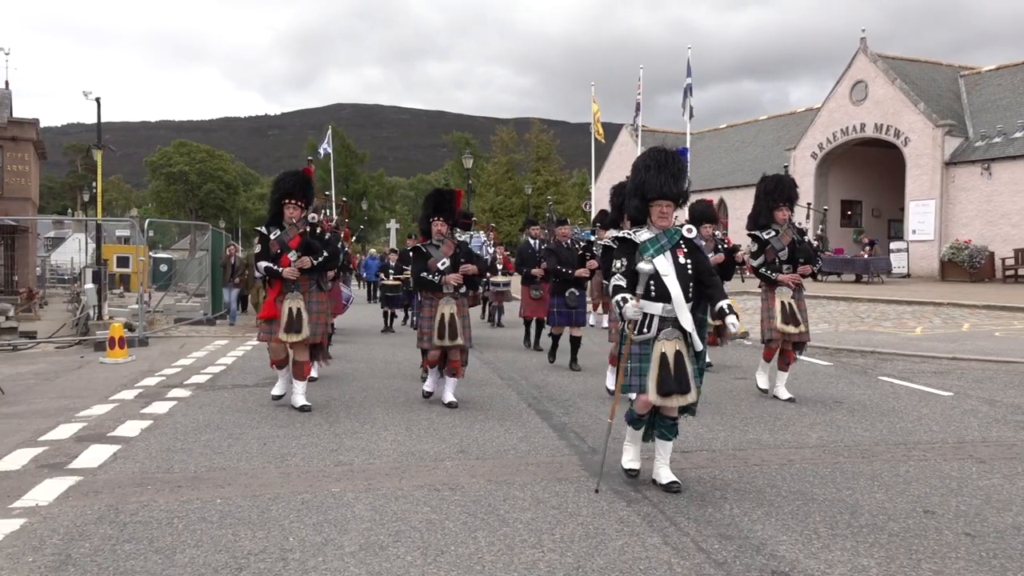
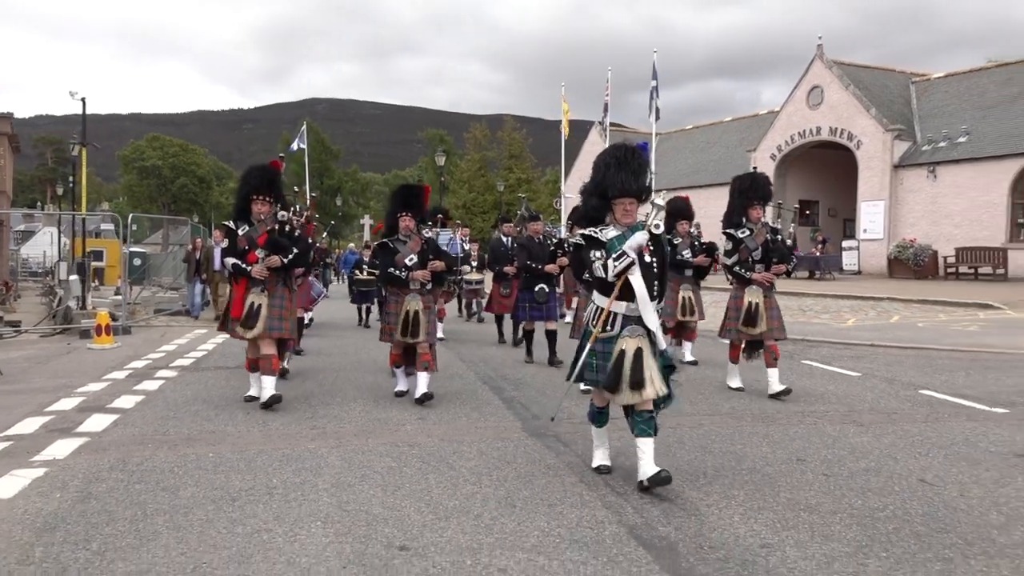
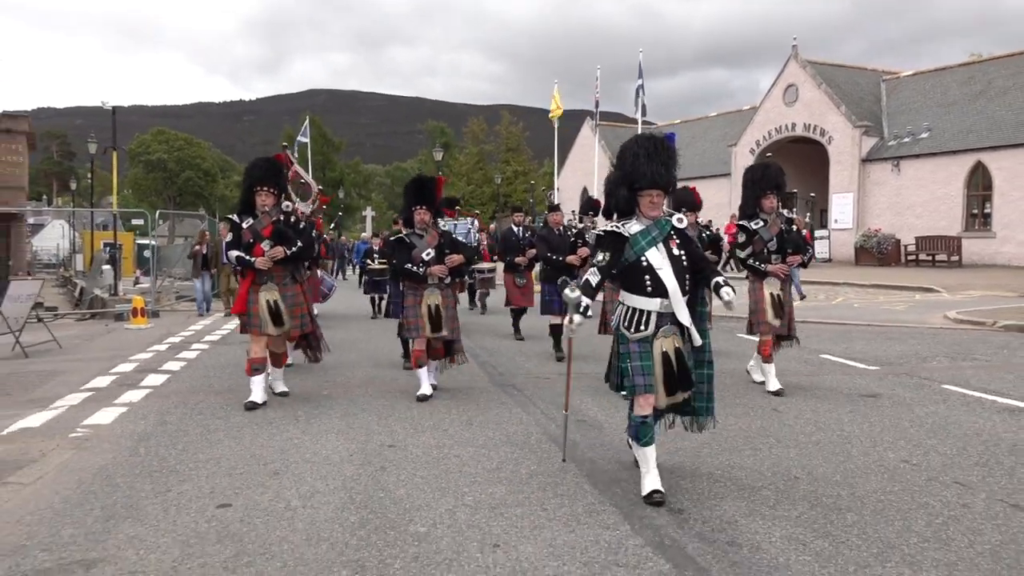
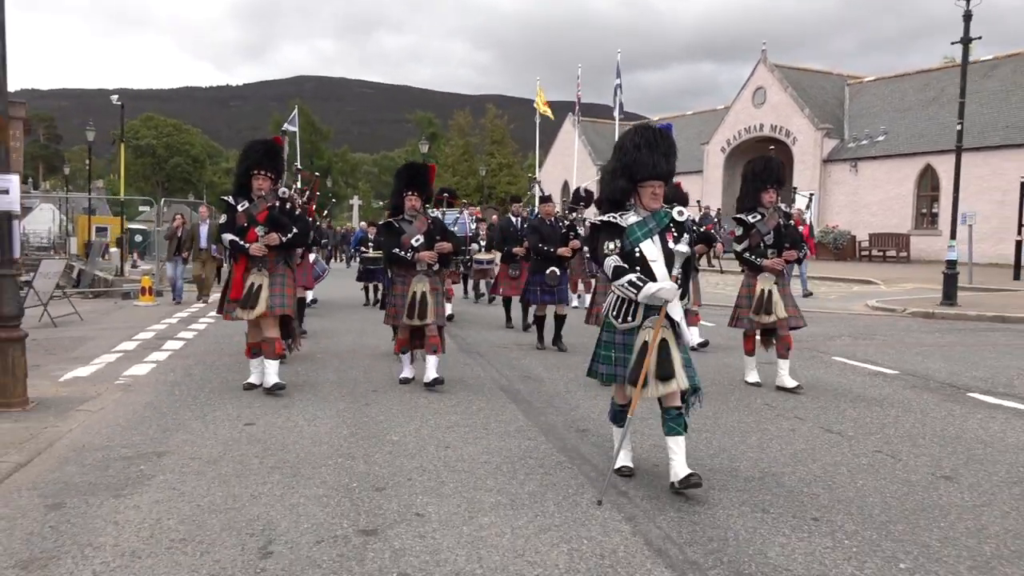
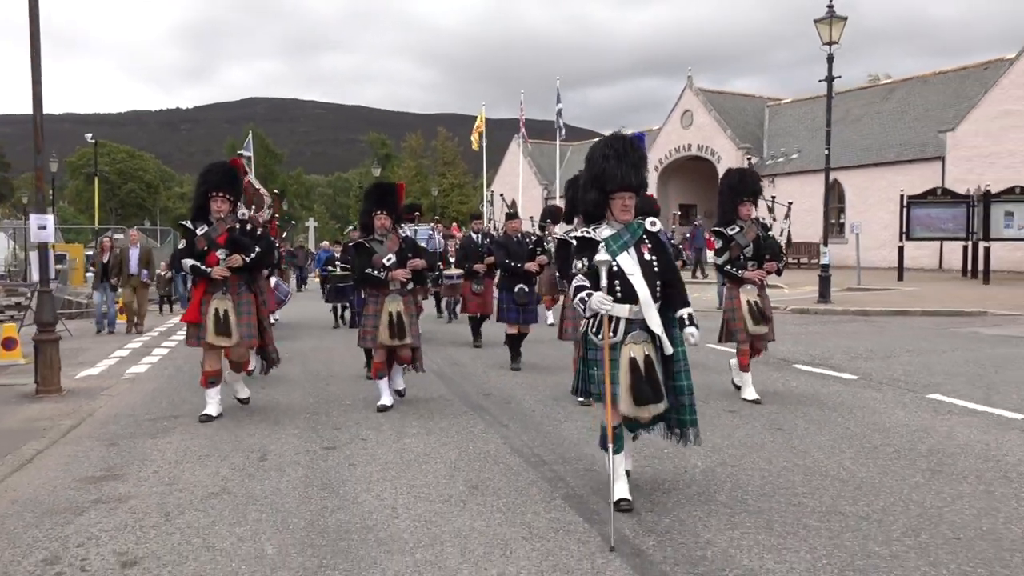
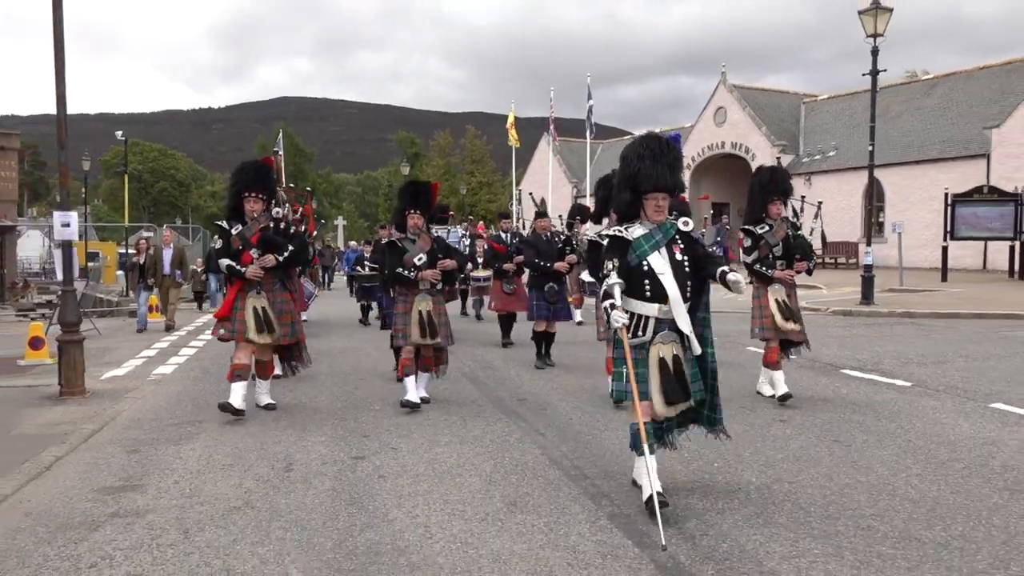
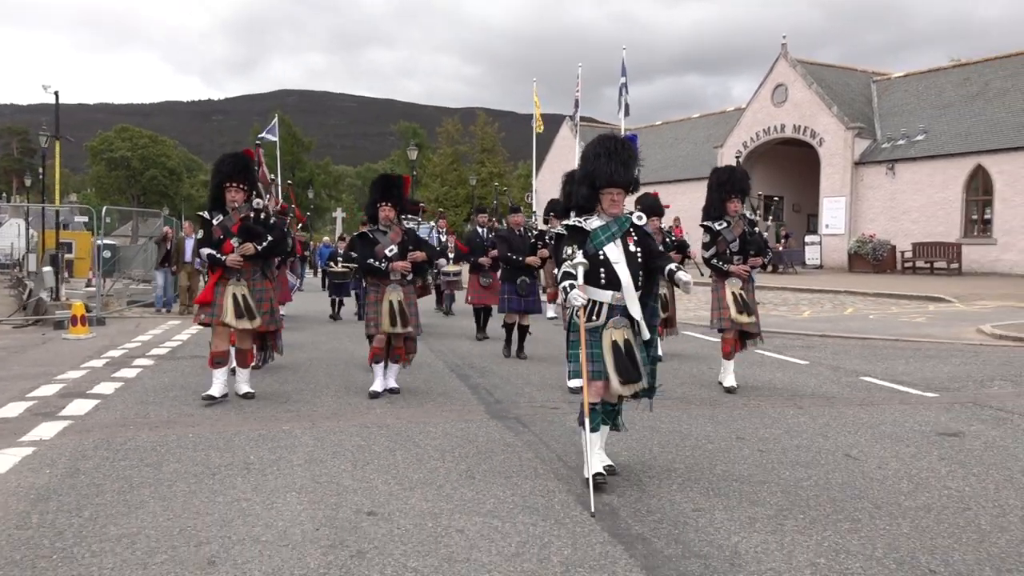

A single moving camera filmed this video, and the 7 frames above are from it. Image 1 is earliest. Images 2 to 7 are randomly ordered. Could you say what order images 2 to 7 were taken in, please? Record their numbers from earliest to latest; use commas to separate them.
2, 7, 3, 4, 6, 5
